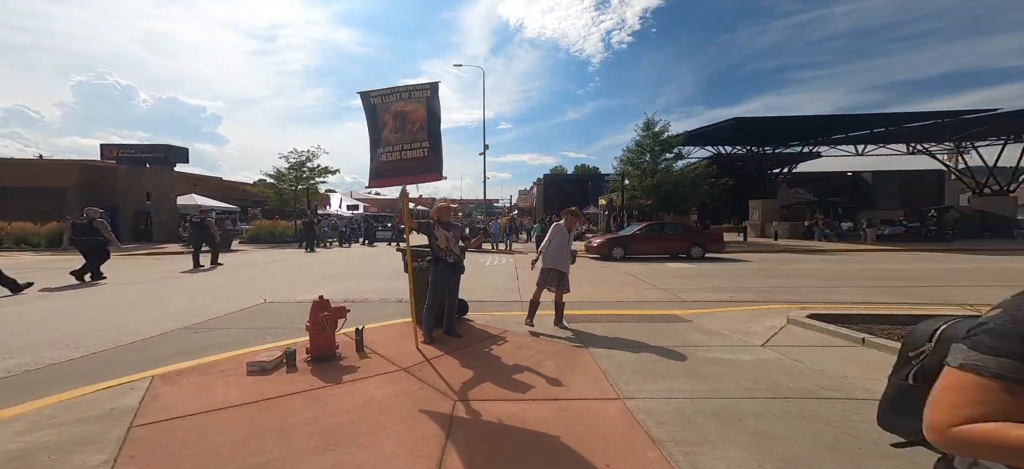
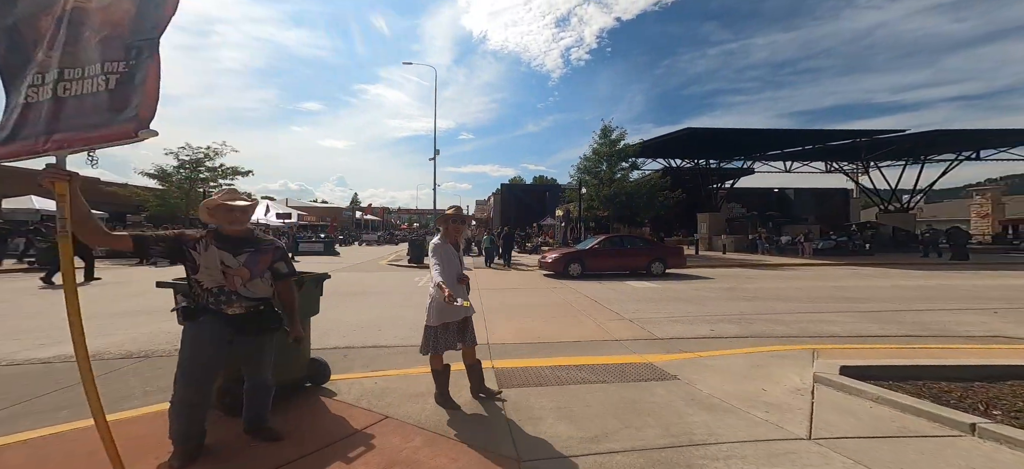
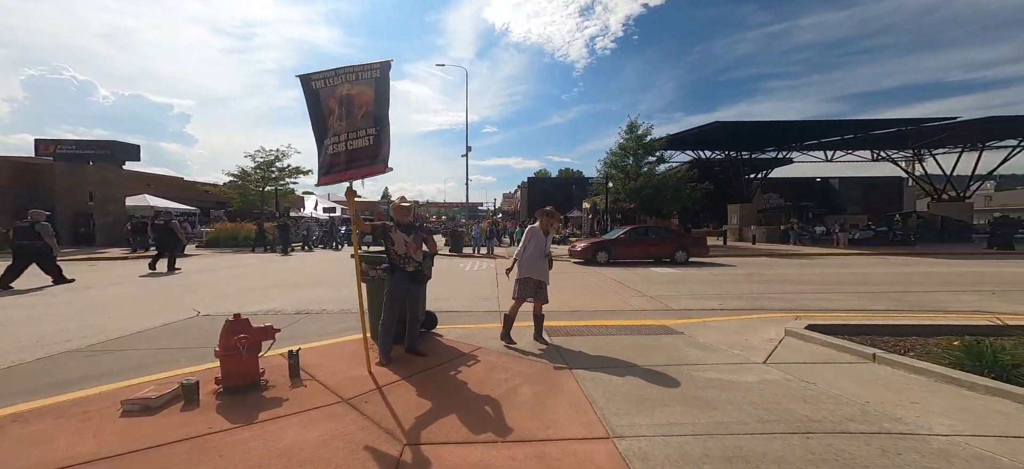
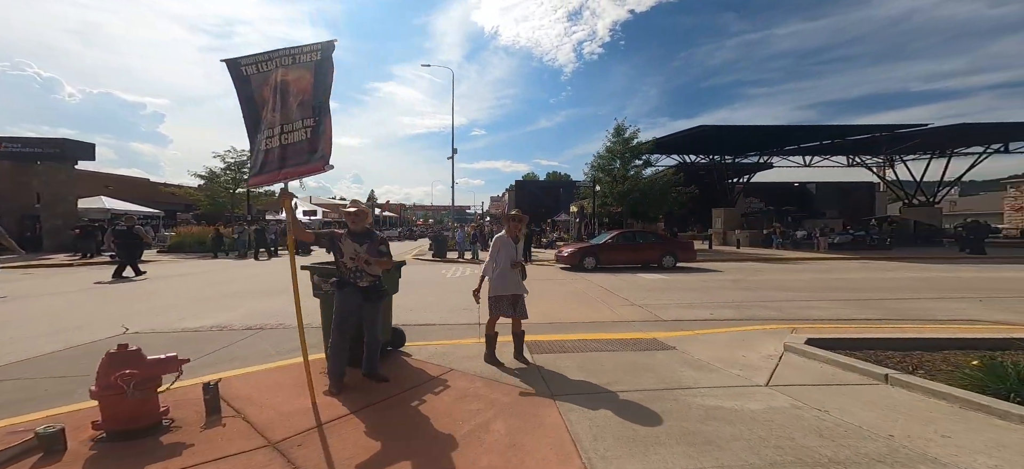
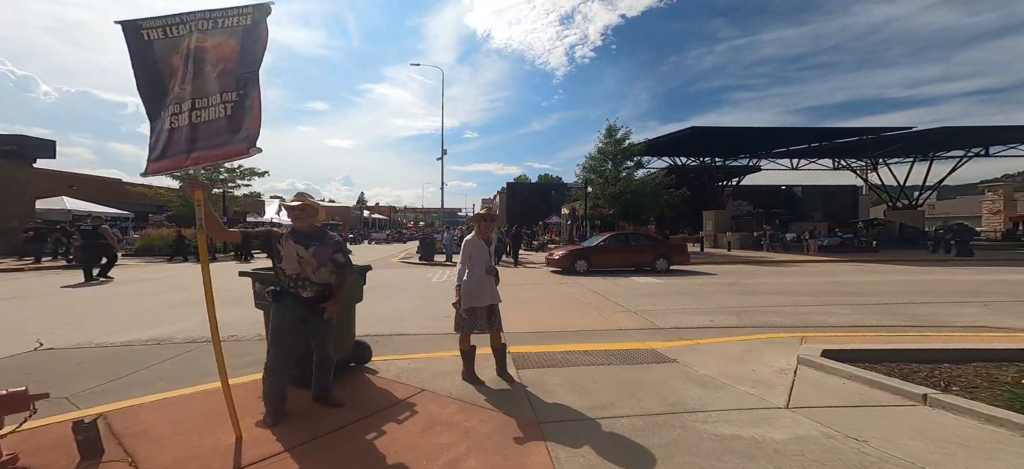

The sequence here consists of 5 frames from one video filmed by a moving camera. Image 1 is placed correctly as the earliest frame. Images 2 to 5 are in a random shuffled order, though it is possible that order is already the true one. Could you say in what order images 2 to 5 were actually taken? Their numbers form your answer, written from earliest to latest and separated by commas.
3, 4, 5, 2
